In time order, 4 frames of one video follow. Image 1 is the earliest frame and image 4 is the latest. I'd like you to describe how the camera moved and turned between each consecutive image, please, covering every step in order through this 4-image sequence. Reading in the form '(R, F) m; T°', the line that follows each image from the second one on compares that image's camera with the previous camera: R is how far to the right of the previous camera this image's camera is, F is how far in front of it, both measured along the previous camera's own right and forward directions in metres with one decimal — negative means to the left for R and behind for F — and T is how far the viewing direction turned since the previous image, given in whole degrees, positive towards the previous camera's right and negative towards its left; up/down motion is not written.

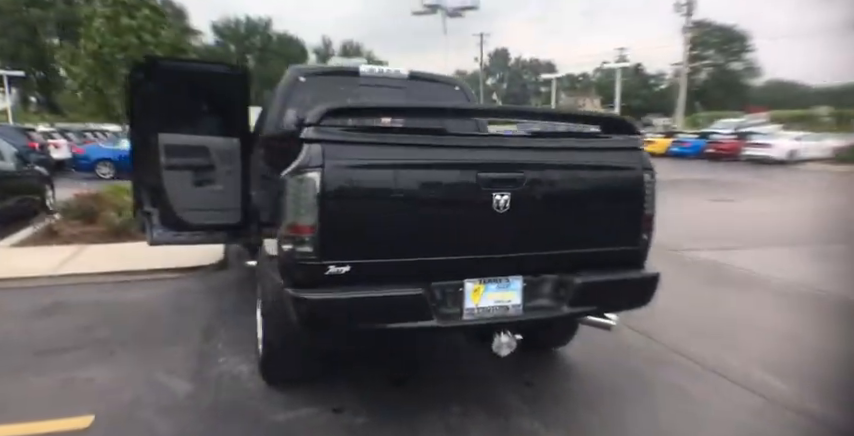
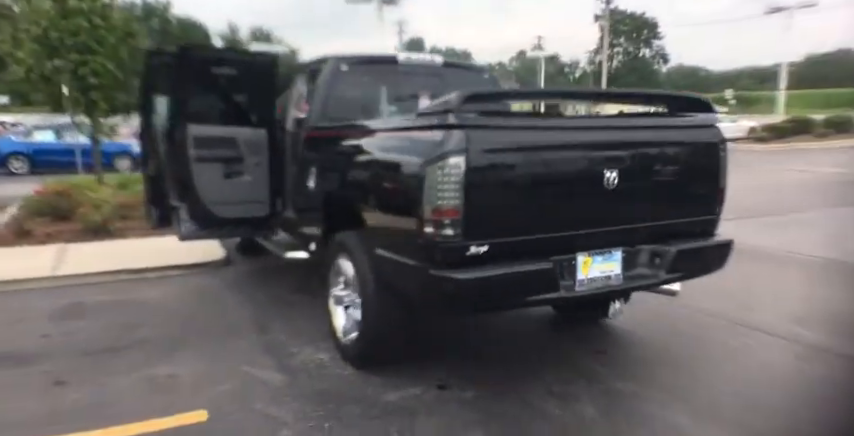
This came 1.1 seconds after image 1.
(-0.9, 0.0) m; +7°
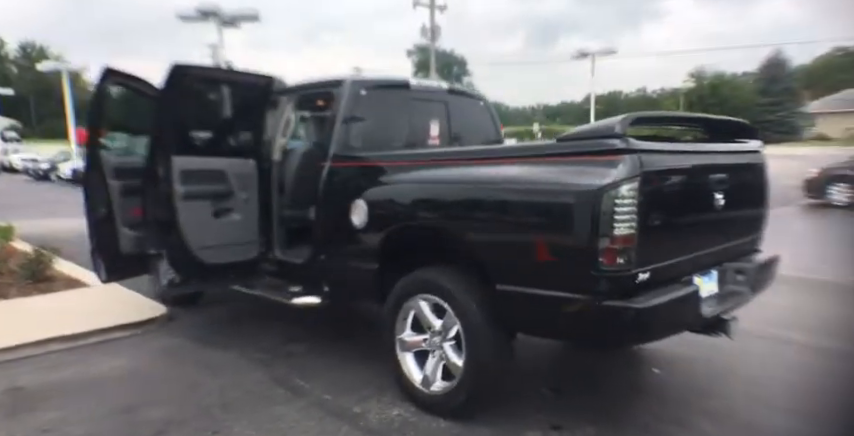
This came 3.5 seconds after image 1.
(-1.4, +0.4) m; +18°
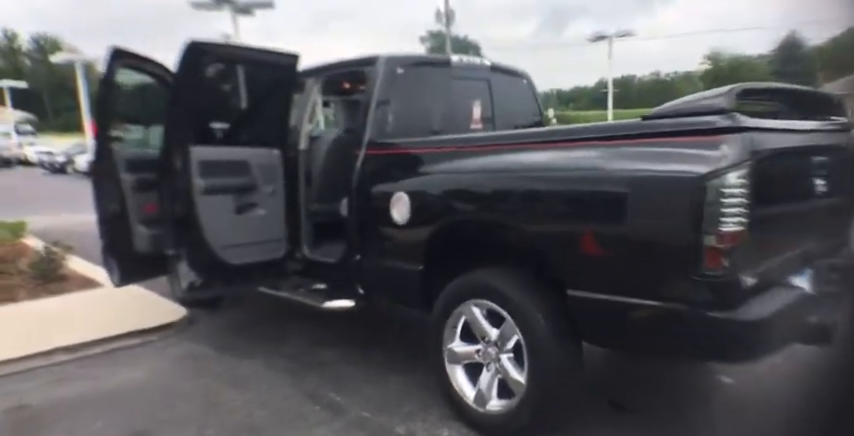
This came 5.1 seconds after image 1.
(-0.2, +0.4) m; -1°
